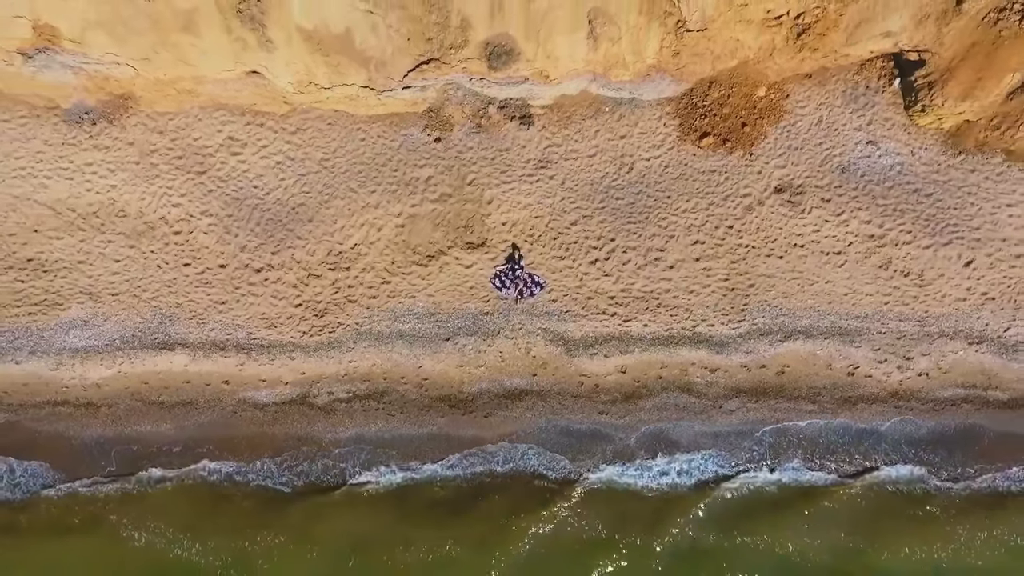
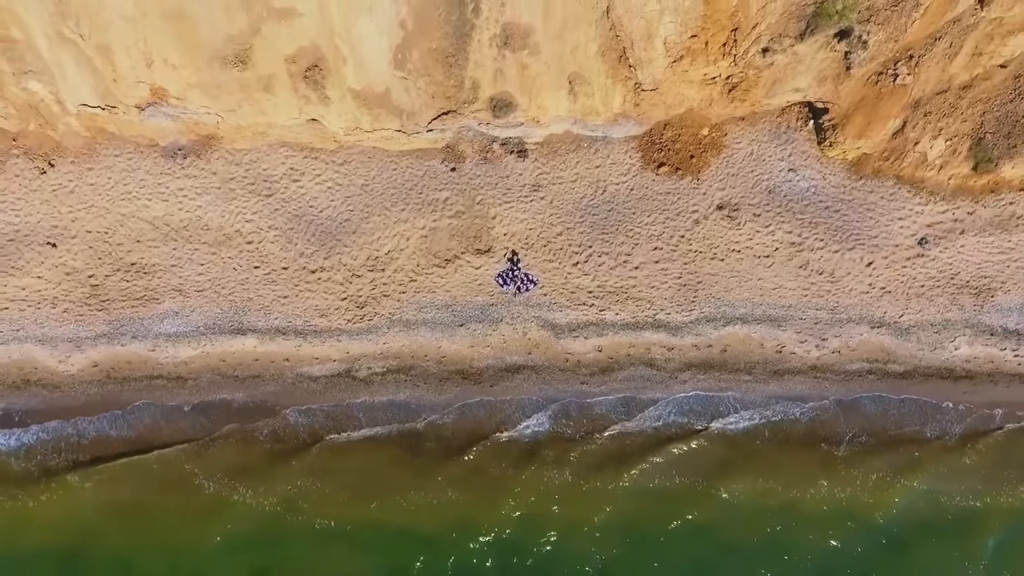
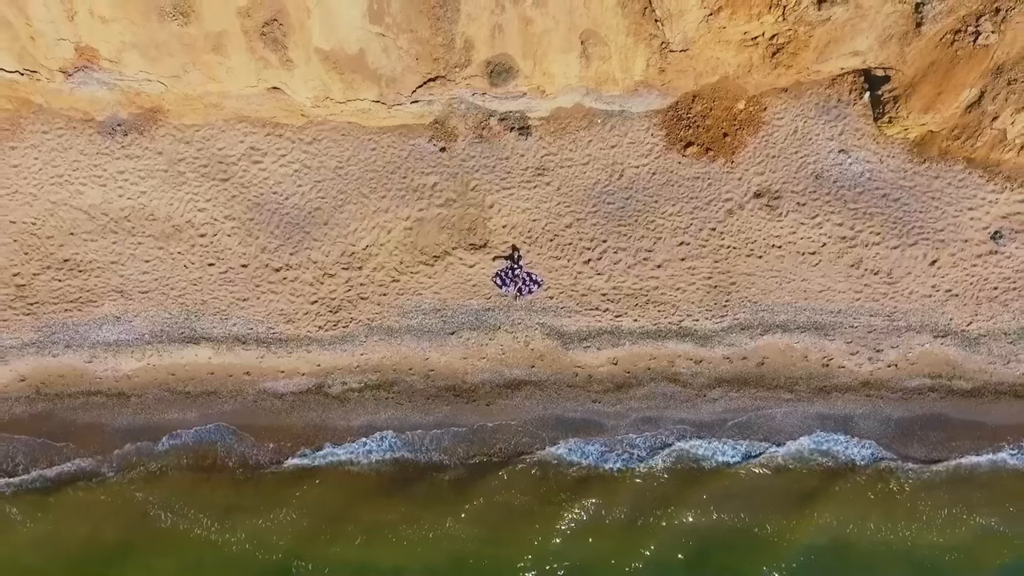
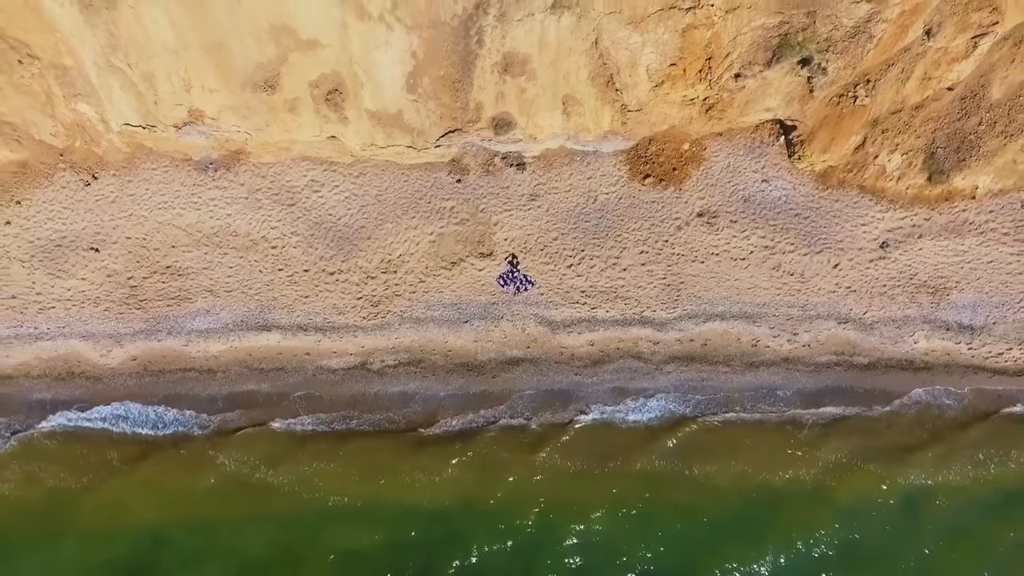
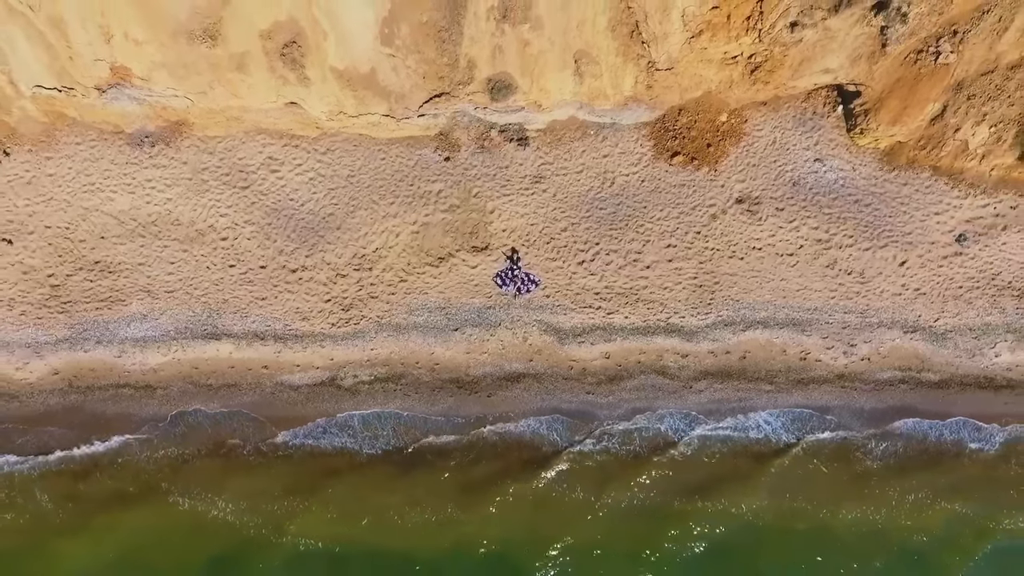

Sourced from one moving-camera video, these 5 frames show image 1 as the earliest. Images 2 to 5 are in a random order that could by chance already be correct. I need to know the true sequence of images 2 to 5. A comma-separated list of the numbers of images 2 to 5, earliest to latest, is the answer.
3, 5, 2, 4
